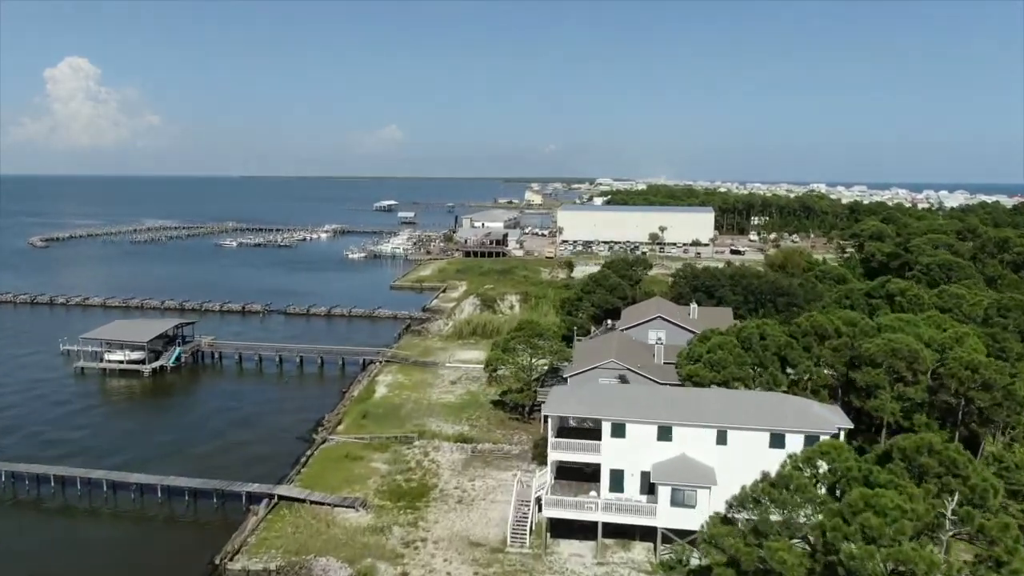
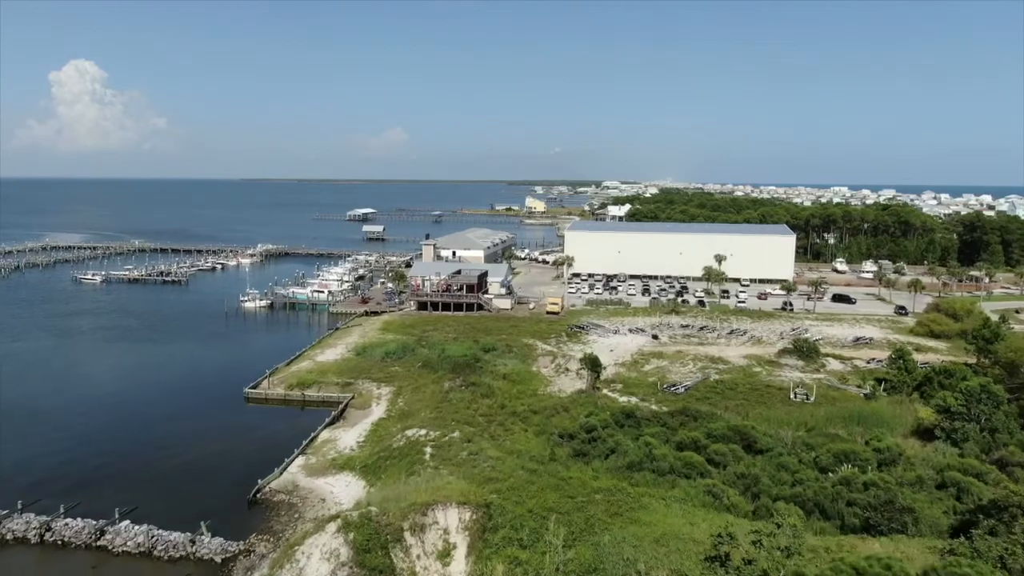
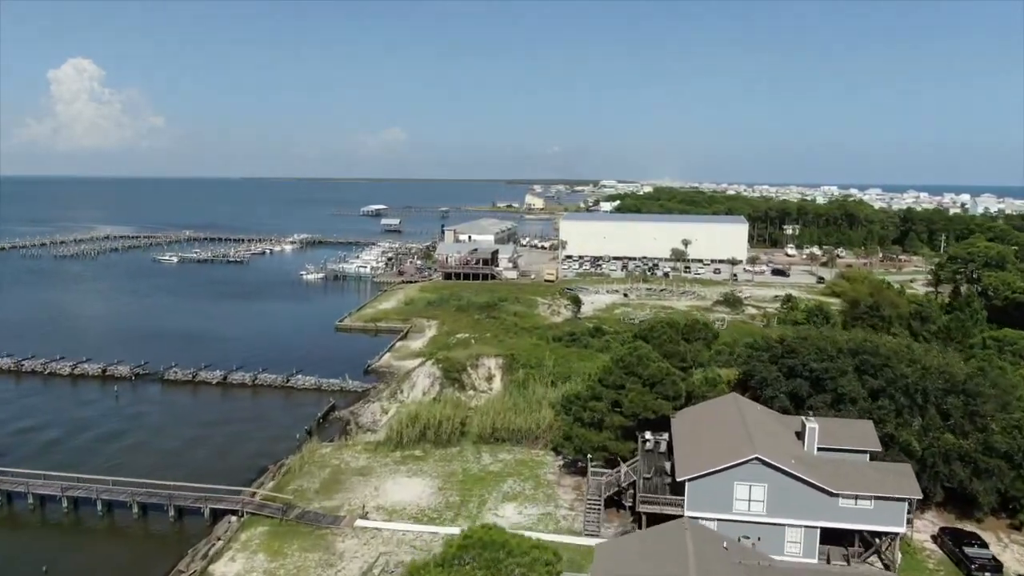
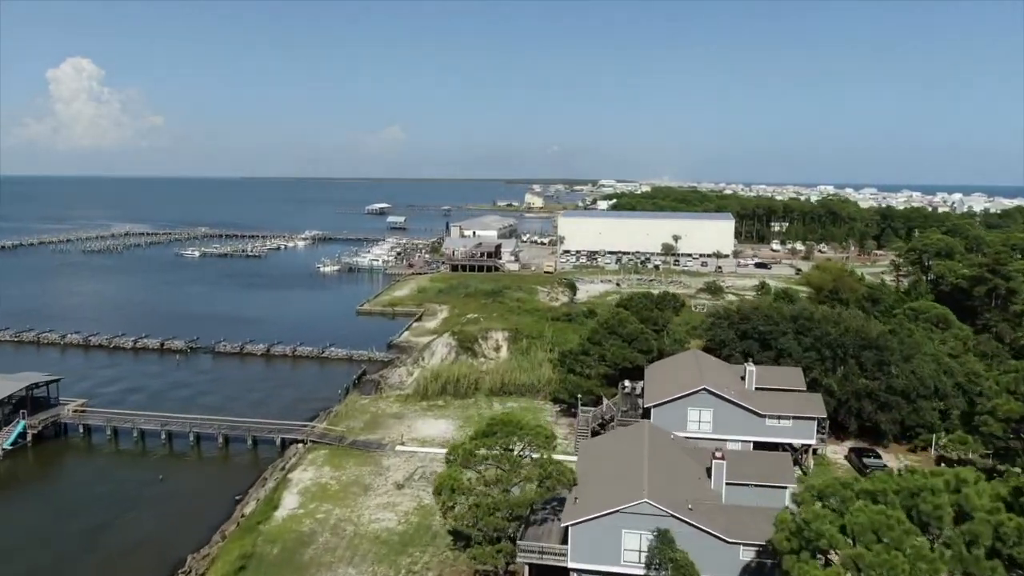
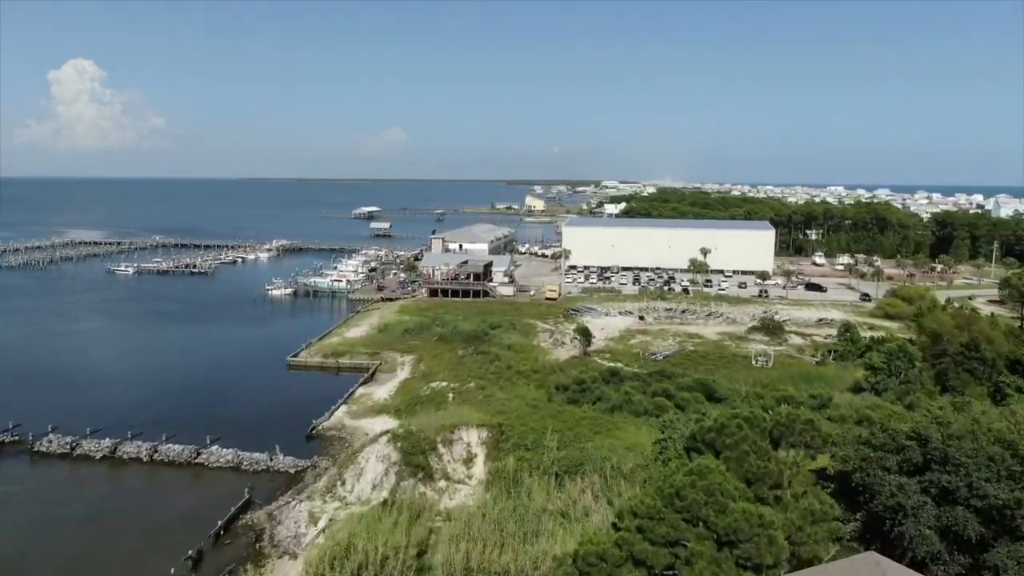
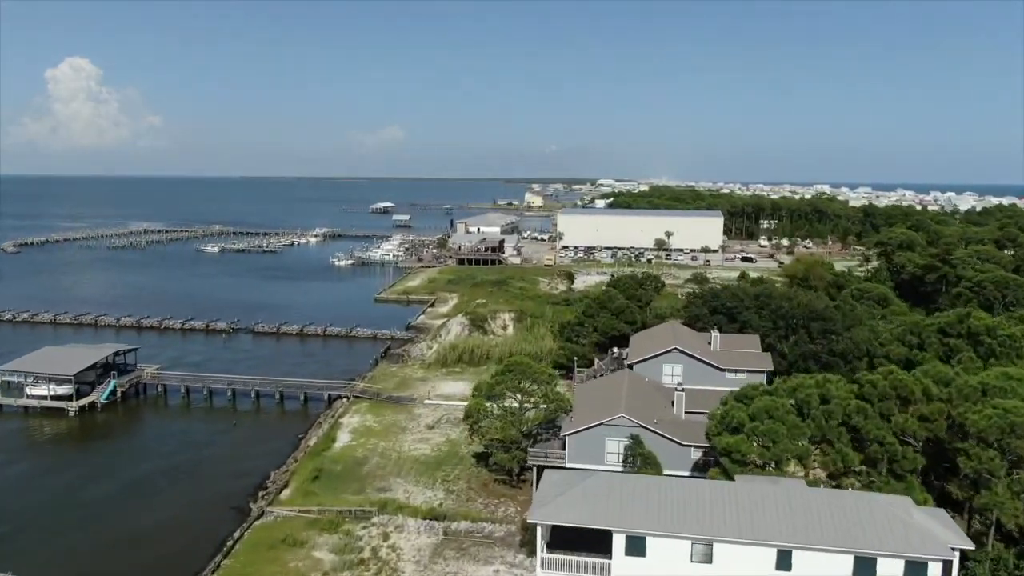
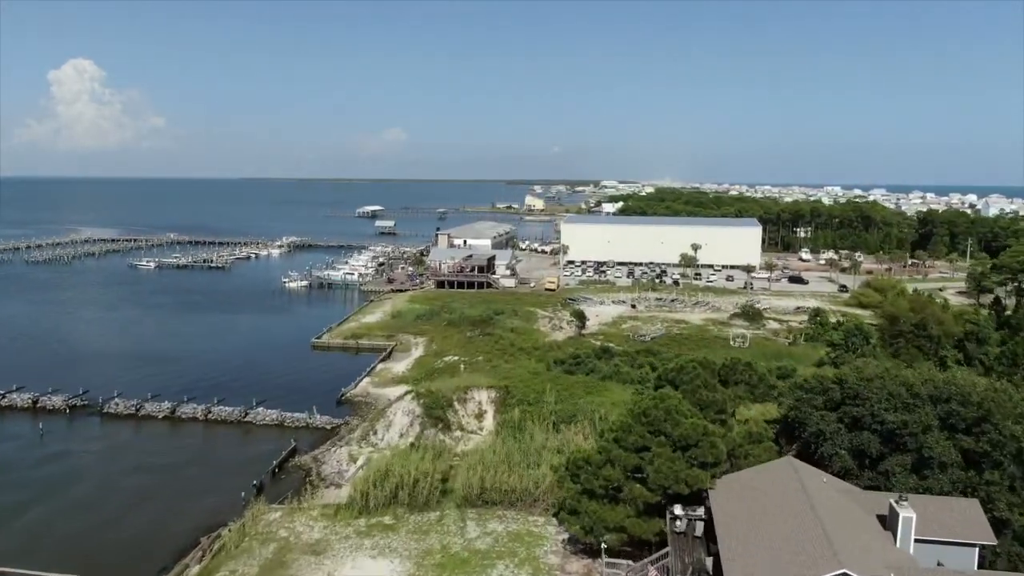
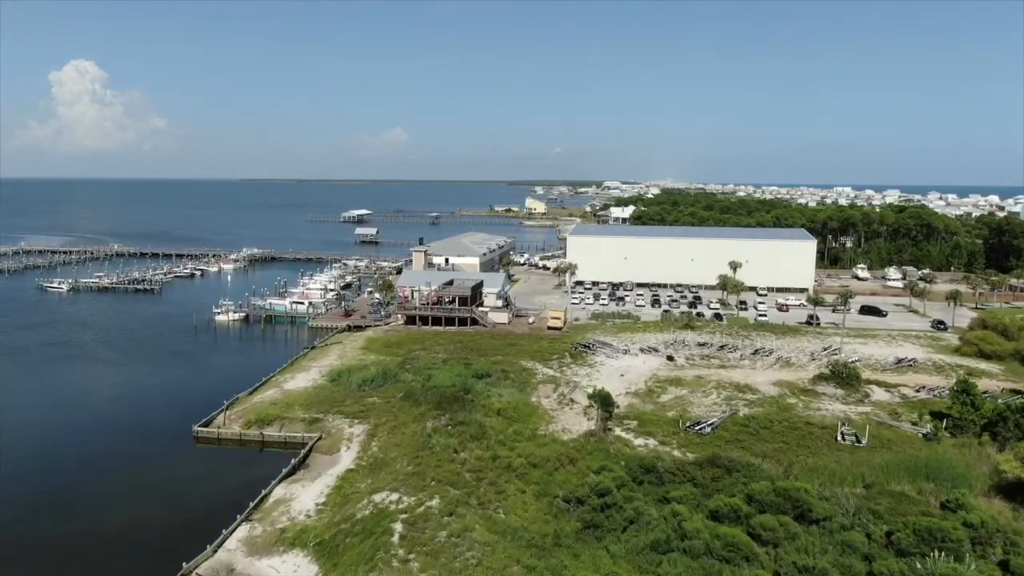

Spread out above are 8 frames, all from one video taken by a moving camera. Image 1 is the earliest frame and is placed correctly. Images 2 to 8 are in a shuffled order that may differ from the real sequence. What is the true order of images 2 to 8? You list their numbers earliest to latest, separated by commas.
6, 4, 3, 7, 5, 2, 8
